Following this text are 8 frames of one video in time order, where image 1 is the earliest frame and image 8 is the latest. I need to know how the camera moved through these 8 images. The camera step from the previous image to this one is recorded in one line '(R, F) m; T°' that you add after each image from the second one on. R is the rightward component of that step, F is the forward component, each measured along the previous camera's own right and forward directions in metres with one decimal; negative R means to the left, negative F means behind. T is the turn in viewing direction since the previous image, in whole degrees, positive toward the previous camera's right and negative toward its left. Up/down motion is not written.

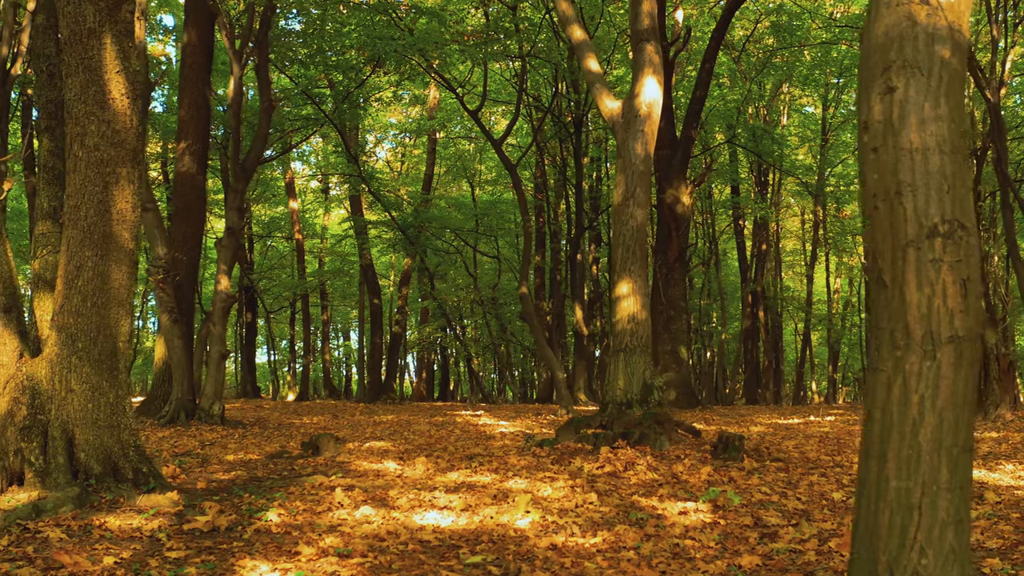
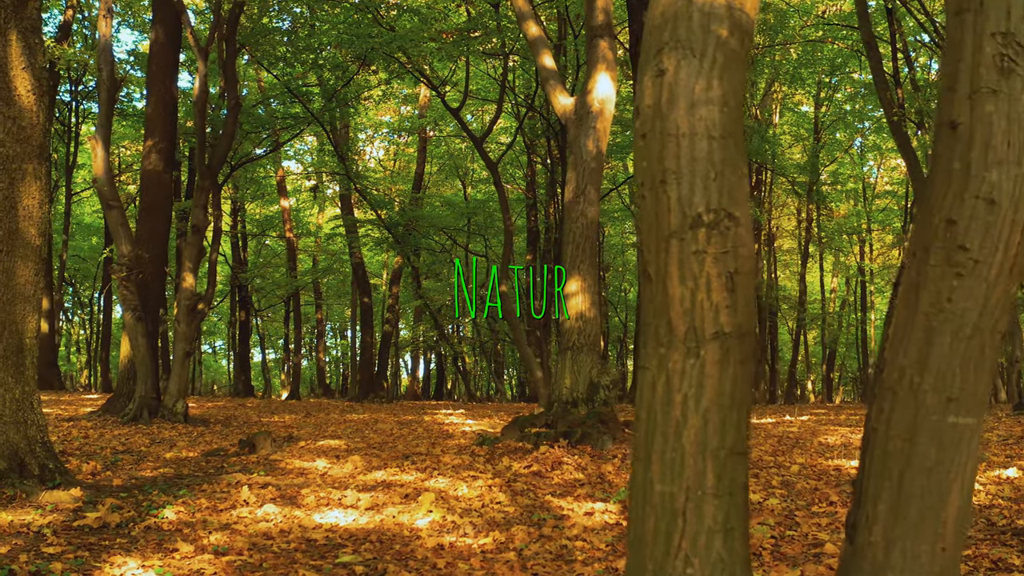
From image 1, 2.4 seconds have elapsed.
(+0.8, +0.1) m; -1°
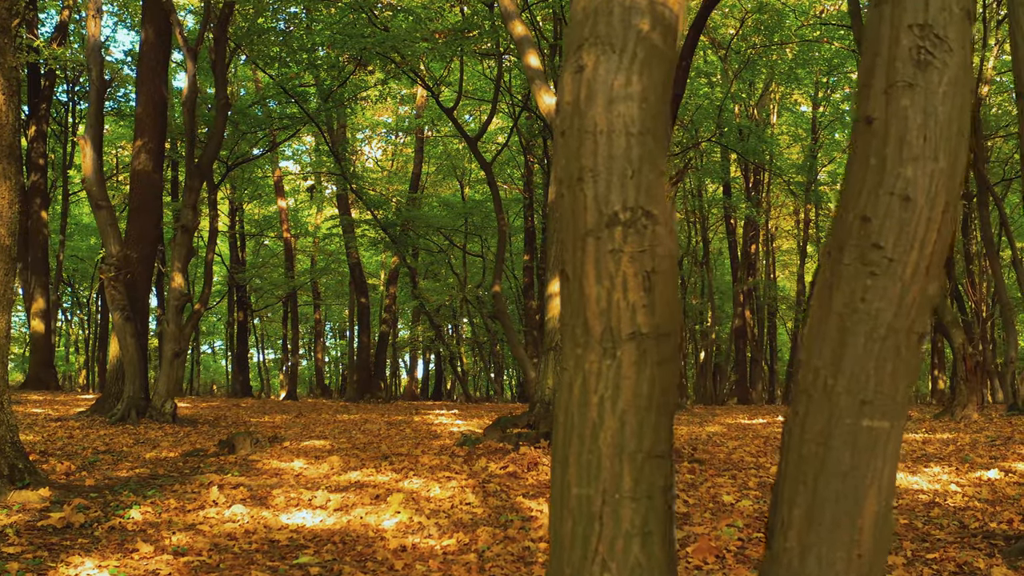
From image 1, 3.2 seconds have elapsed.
(+0.3, 0.0) m; 0°
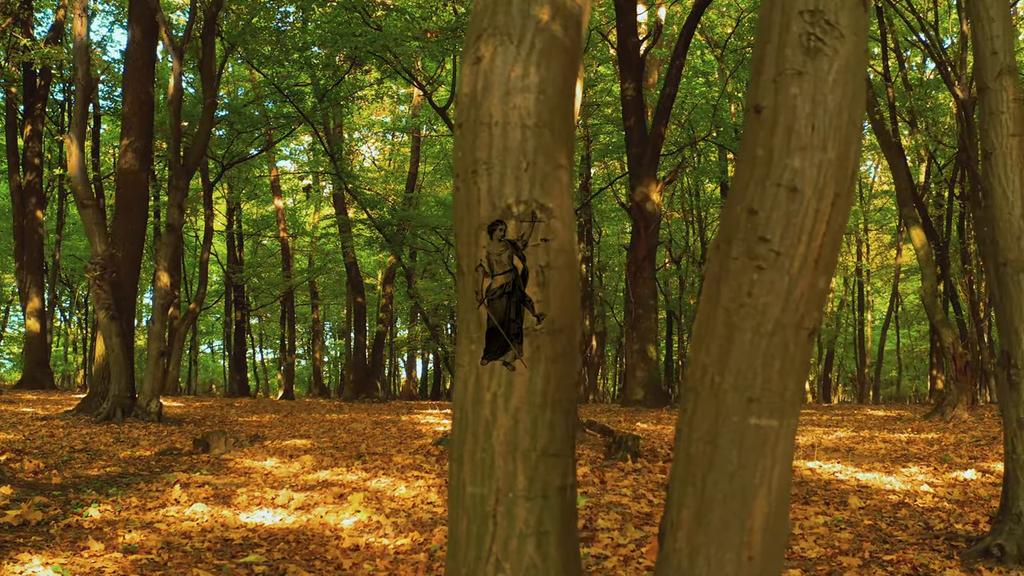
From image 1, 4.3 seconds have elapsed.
(+0.3, 0.0) m; 0°
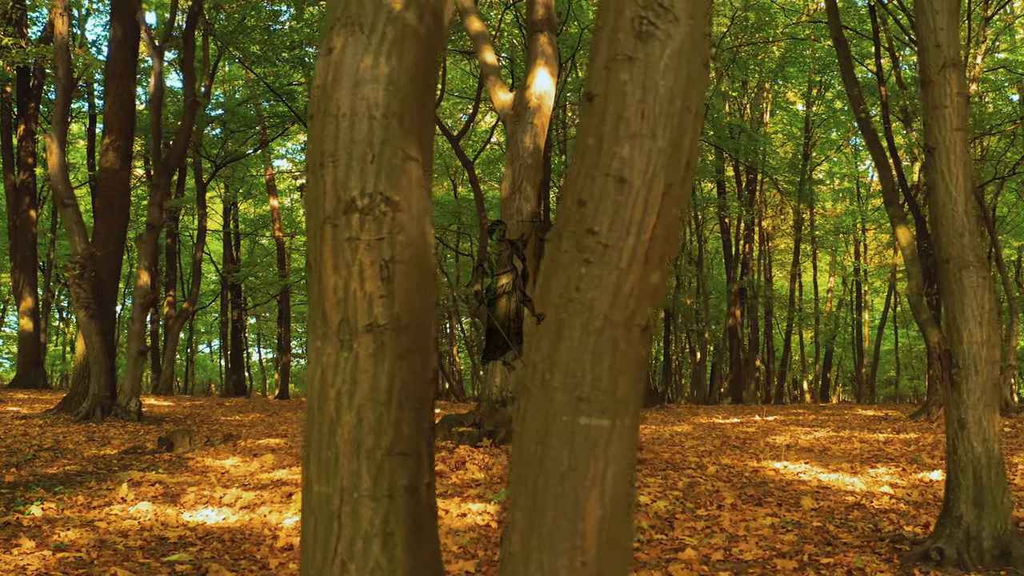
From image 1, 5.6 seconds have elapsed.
(+0.5, +0.1) m; -1°
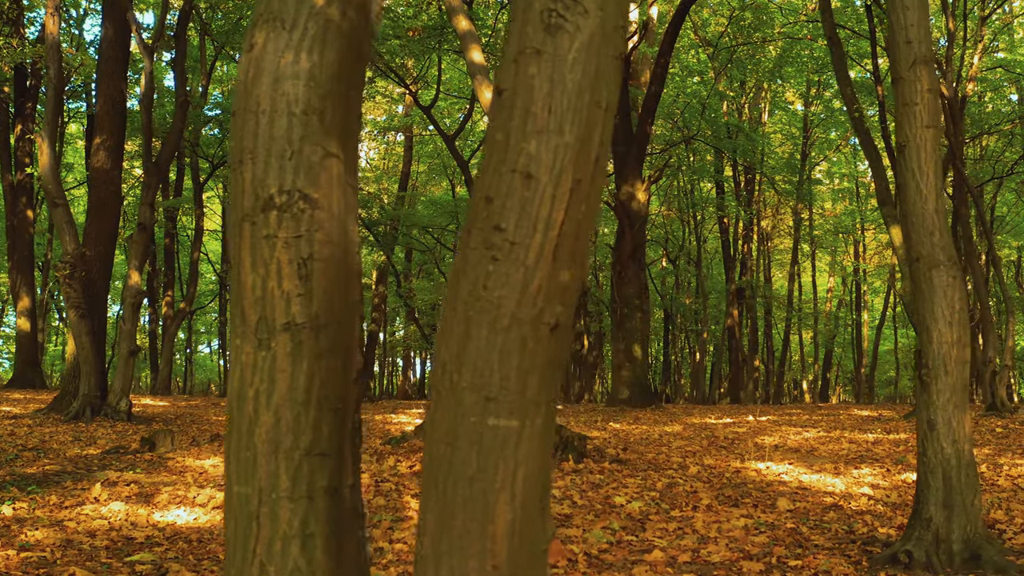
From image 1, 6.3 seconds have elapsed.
(+0.2, 0.0) m; 0°
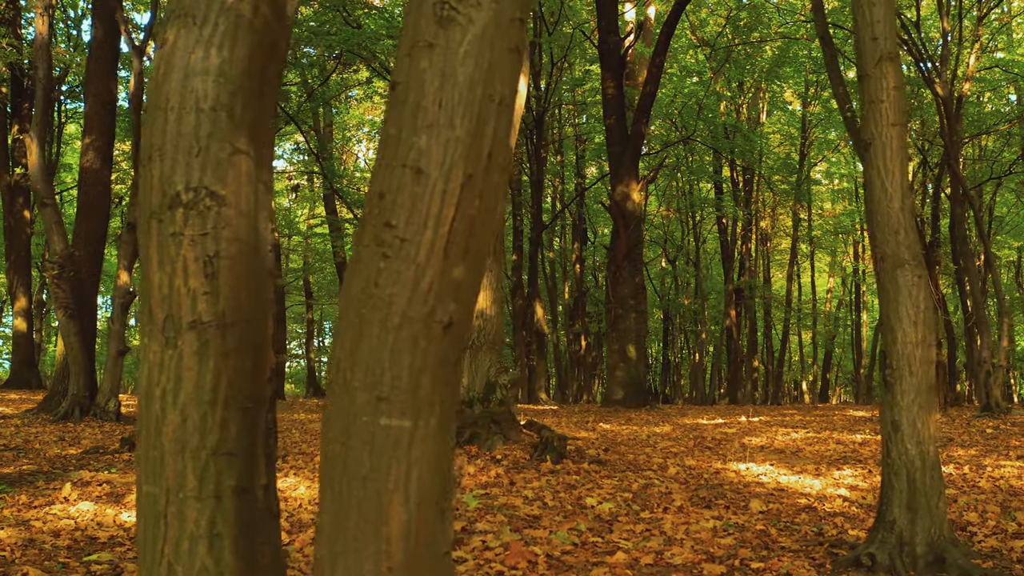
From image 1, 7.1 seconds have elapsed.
(+0.3, 0.0) m; 0°
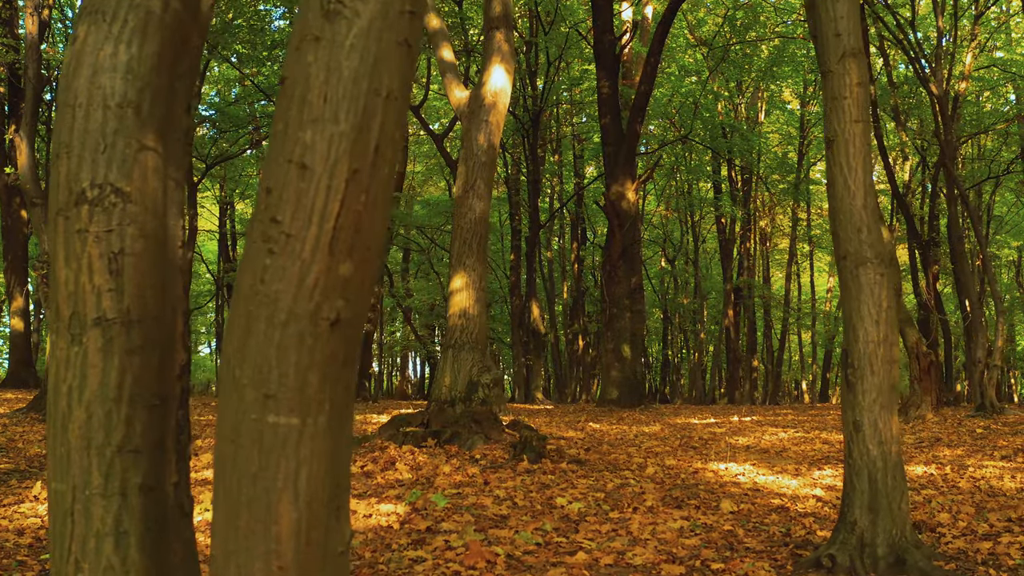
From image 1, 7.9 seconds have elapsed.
(+0.3, 0.0) m; 0°
